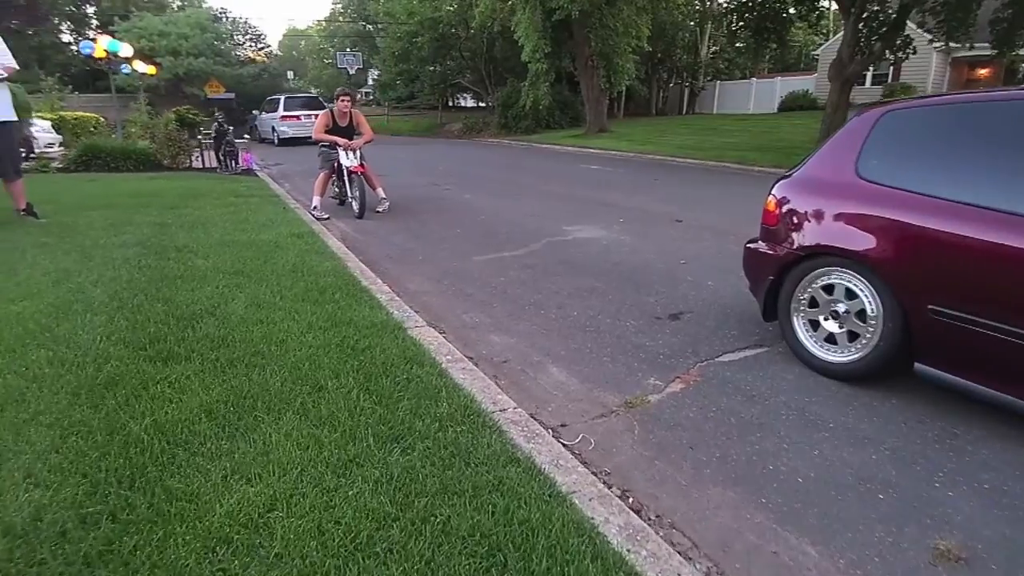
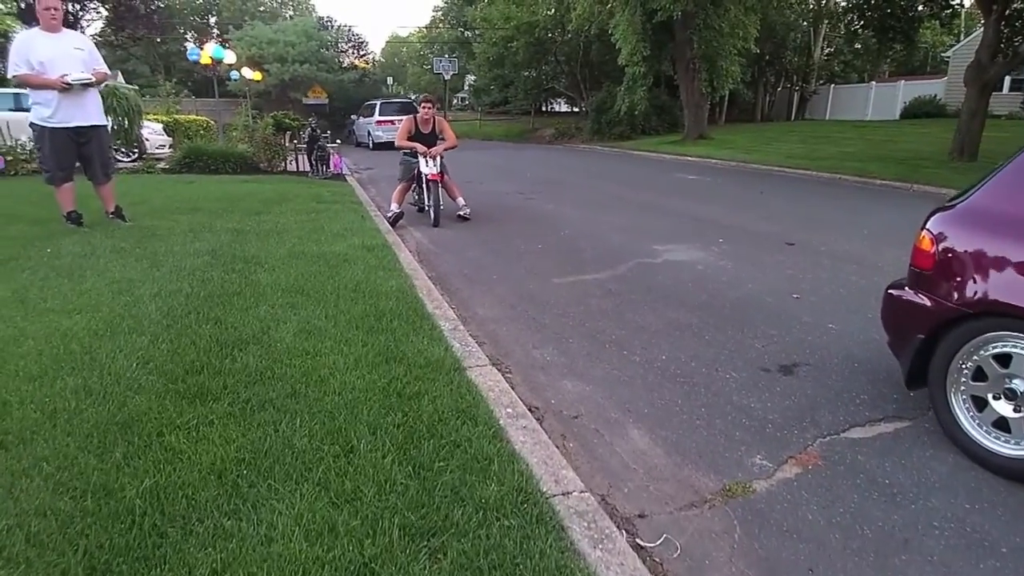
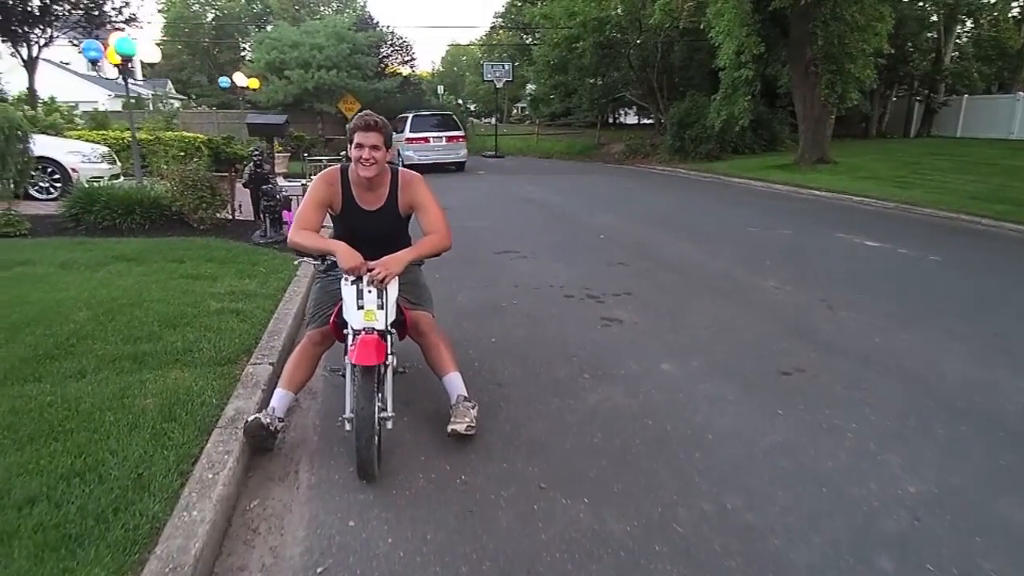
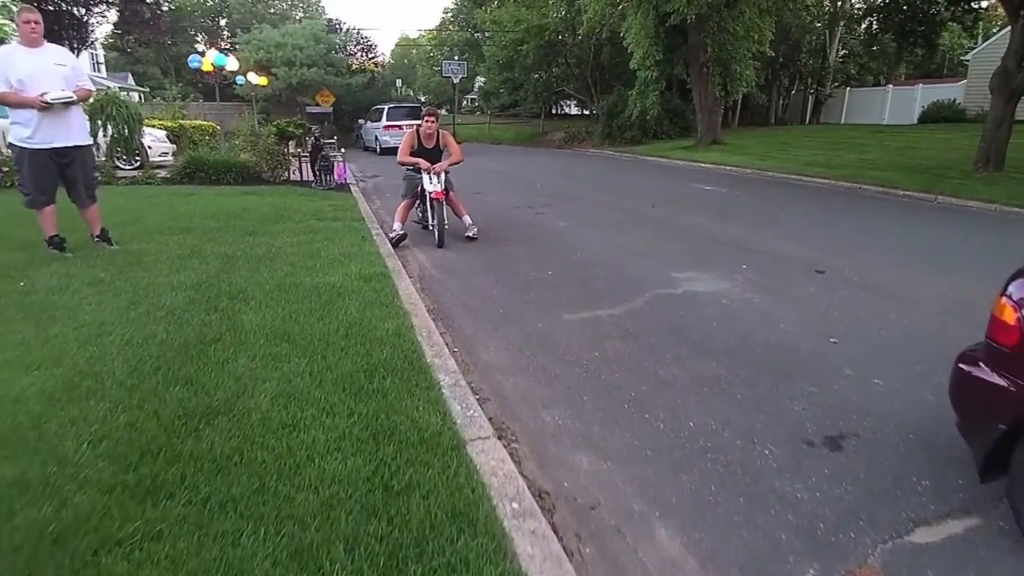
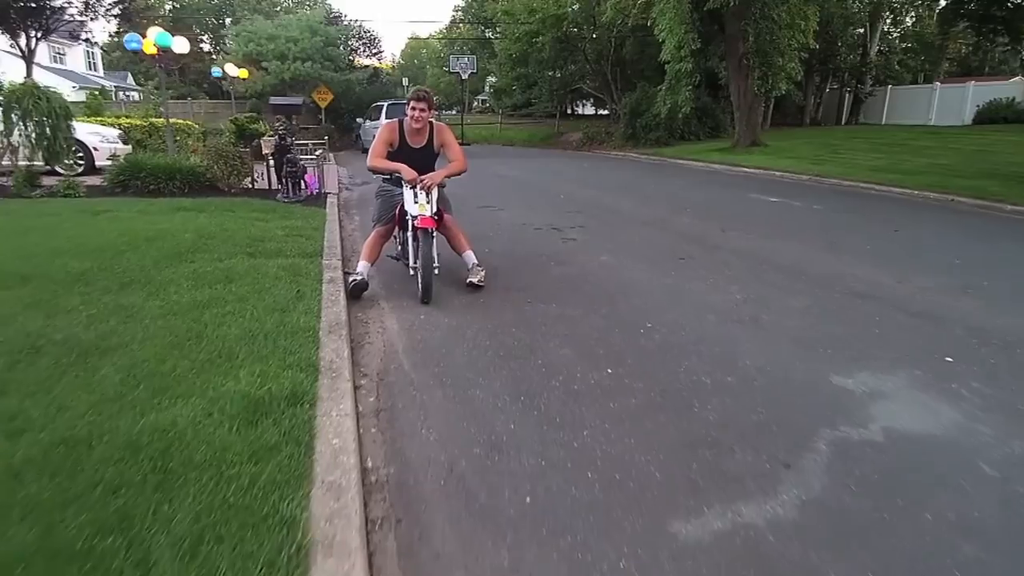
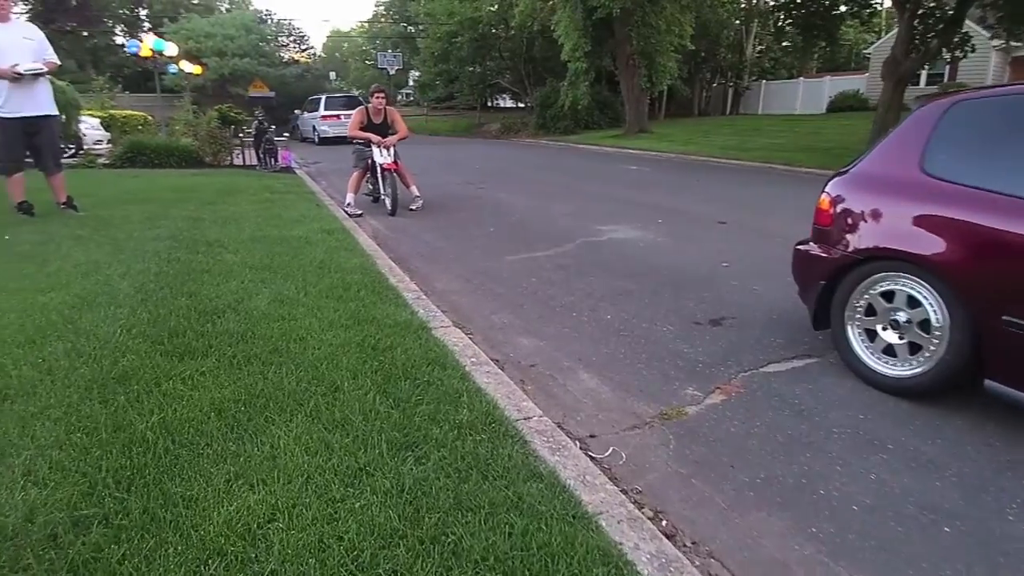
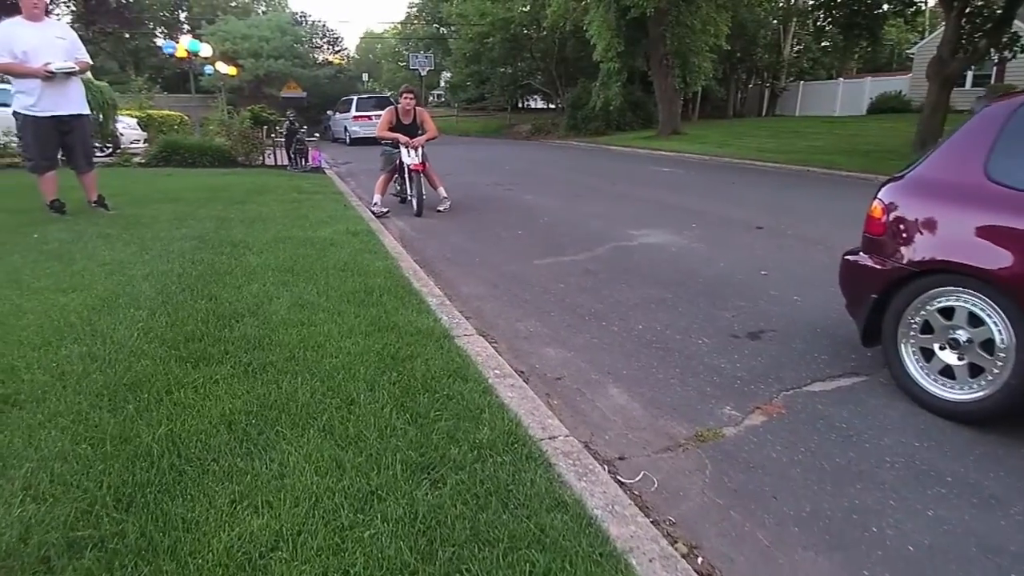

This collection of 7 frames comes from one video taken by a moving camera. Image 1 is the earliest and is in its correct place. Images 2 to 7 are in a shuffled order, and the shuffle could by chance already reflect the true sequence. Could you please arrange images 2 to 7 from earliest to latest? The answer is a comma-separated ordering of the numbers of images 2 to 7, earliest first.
6, 7, 2, 4, 5, 3
